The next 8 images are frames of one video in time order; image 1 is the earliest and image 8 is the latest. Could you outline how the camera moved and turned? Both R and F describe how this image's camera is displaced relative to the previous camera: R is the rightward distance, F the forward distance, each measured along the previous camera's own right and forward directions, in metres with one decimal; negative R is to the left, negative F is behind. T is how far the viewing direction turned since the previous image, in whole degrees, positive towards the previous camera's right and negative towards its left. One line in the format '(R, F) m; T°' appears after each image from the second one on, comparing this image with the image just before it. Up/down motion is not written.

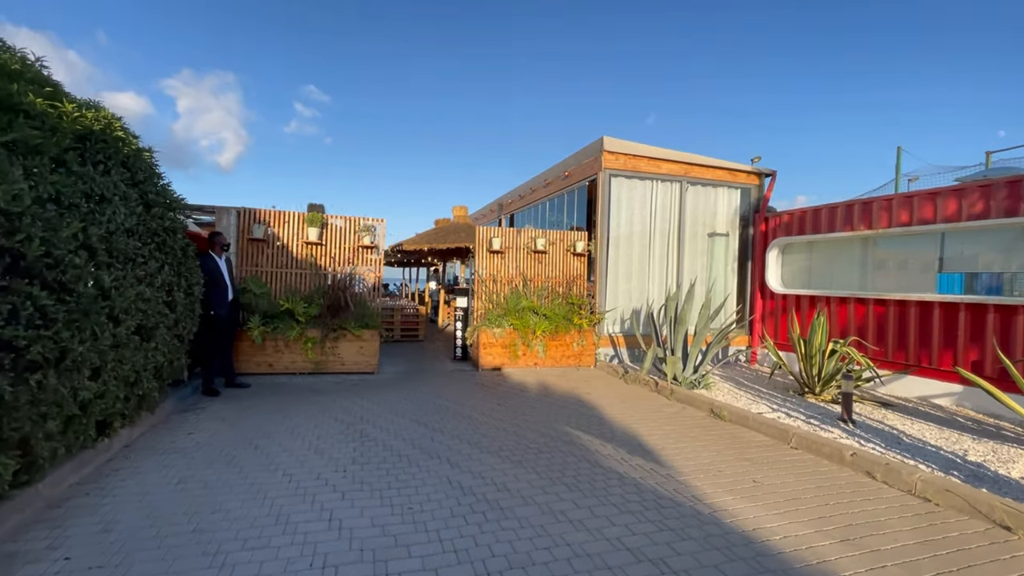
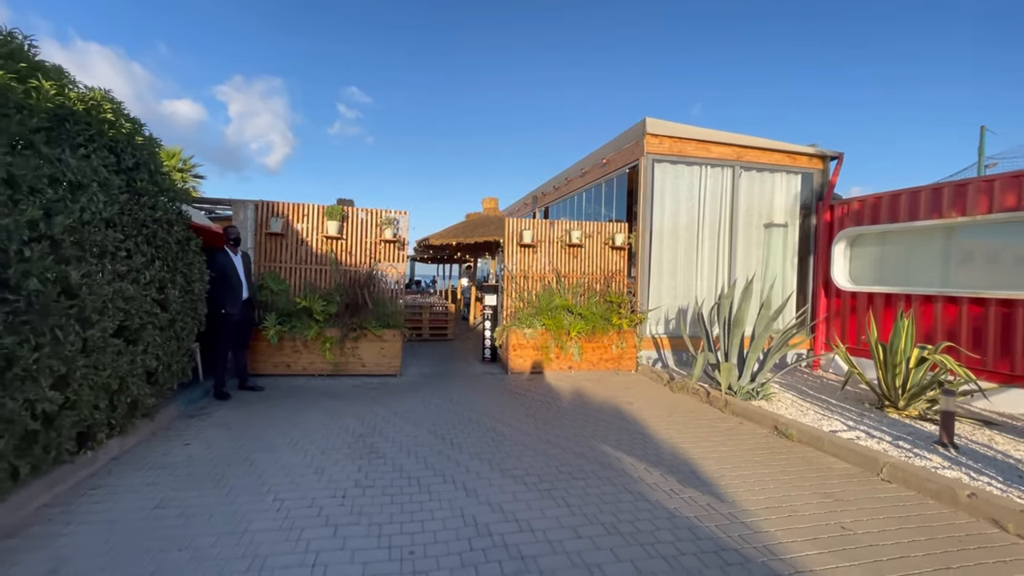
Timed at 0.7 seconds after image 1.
(+0.1, +0.7) m; -4°
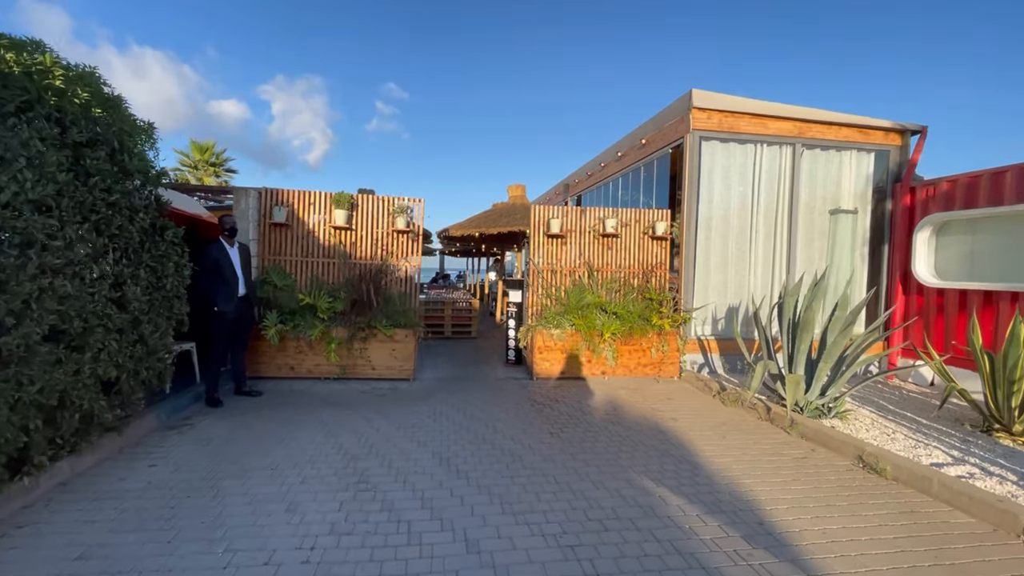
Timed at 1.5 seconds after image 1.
(+0.1, +0.9) m; -4°
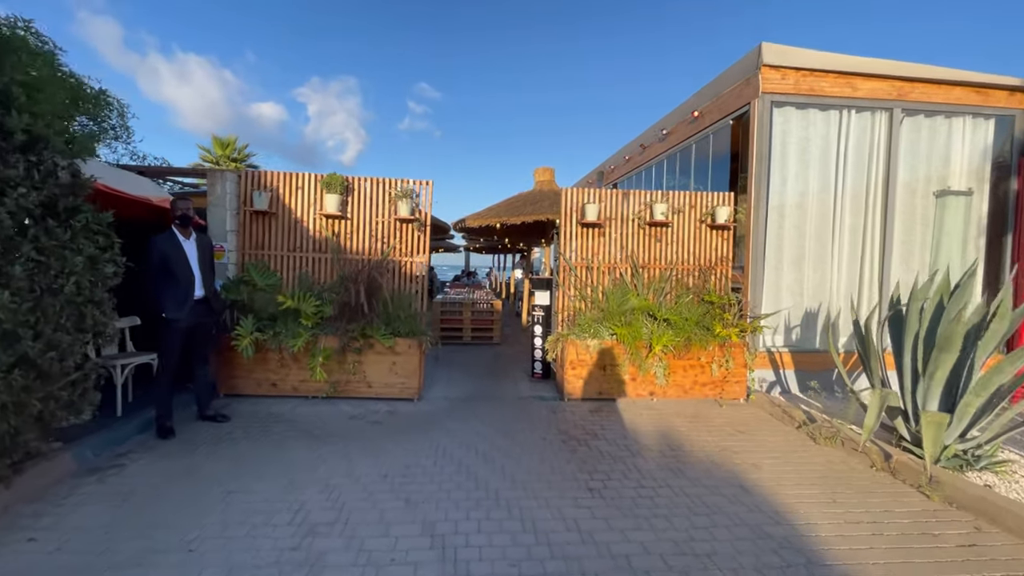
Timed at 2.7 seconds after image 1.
(0.0, +1.3) m; -4°
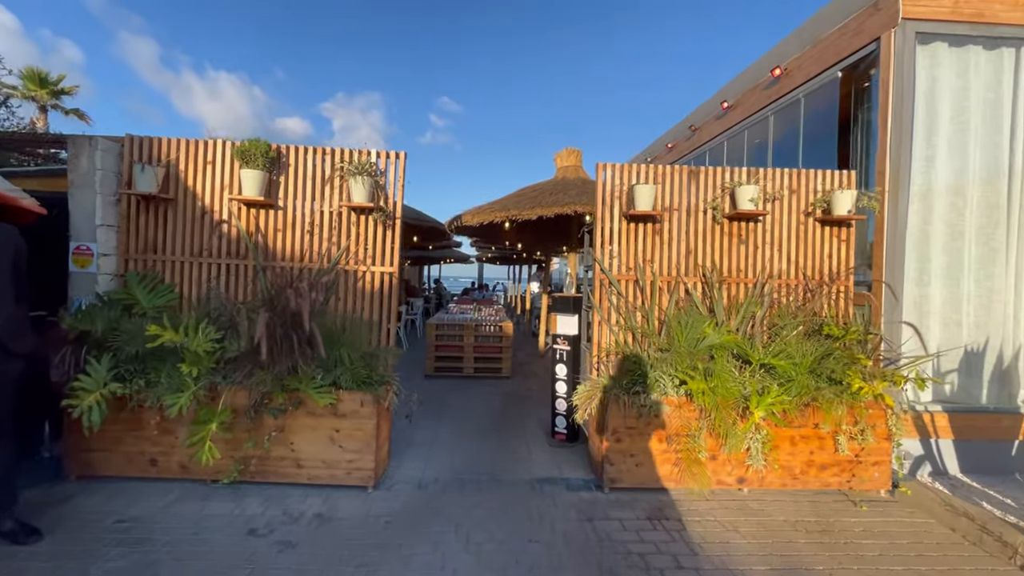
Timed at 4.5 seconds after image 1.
(+0.1, +2.1) m; -2°
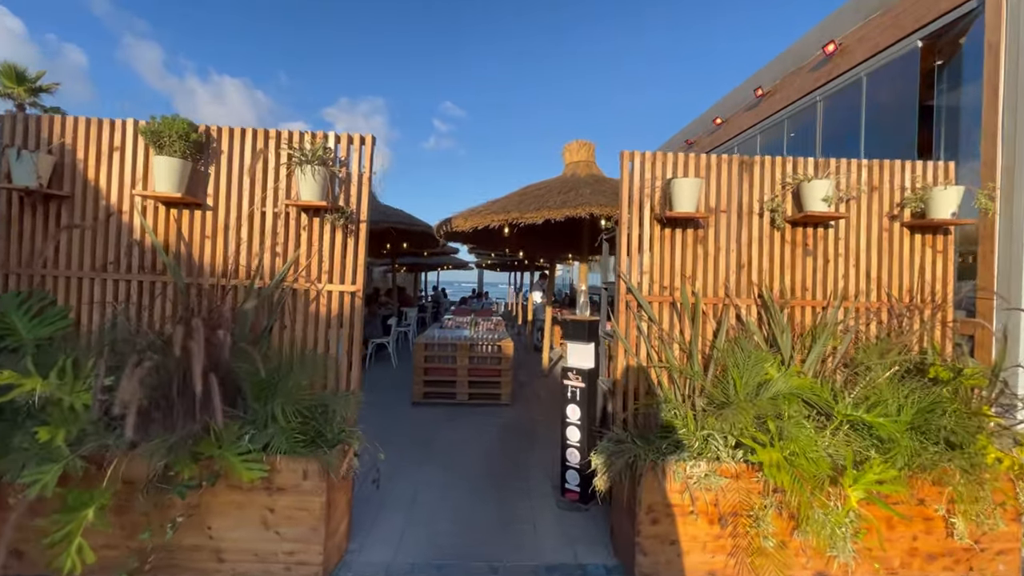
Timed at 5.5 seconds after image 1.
(0.0, +1.0) m; 0°
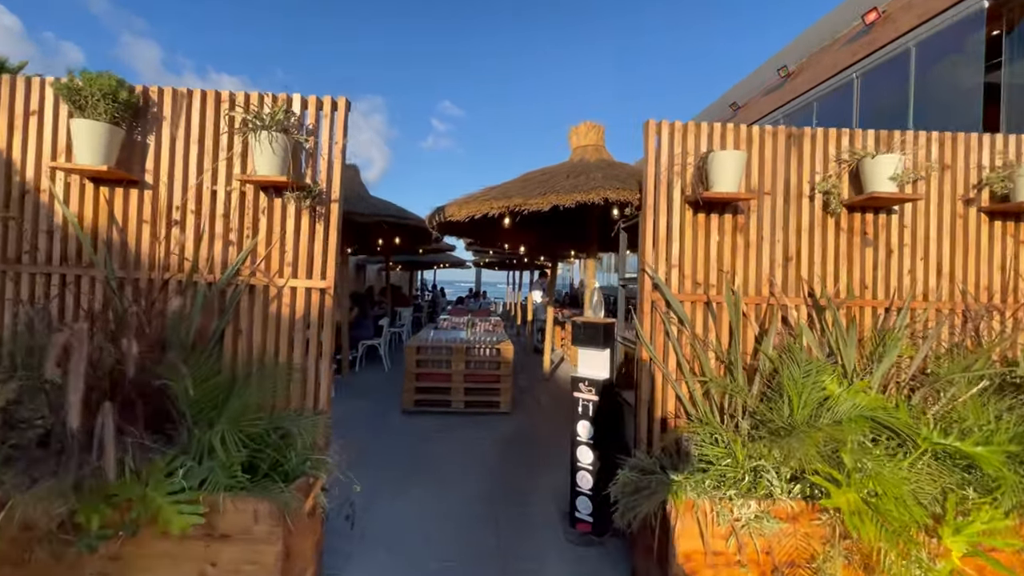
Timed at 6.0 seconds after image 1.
(0.0, +0.6) m; 0°
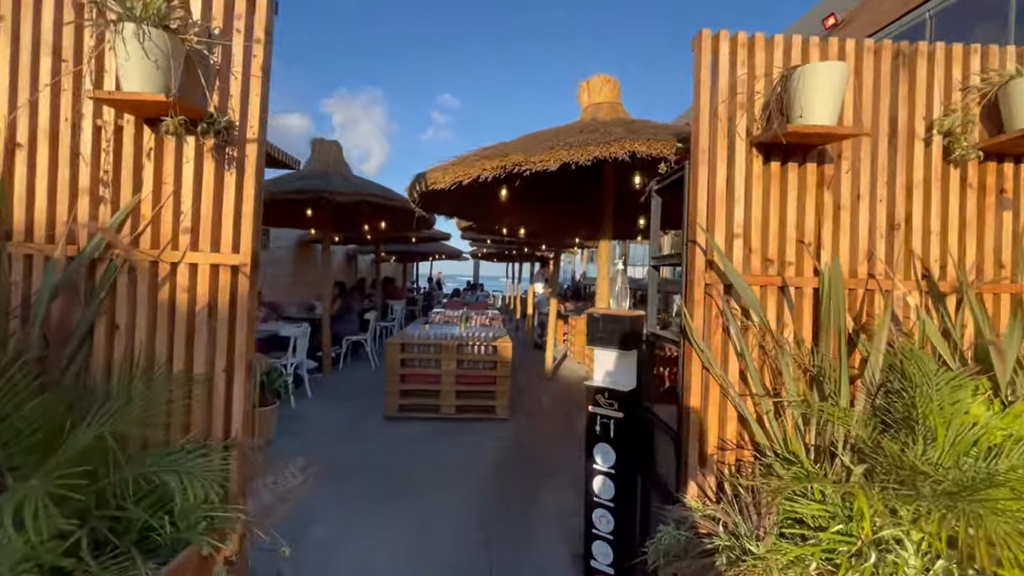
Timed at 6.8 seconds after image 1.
(0.0, +0.8) m; 0°
